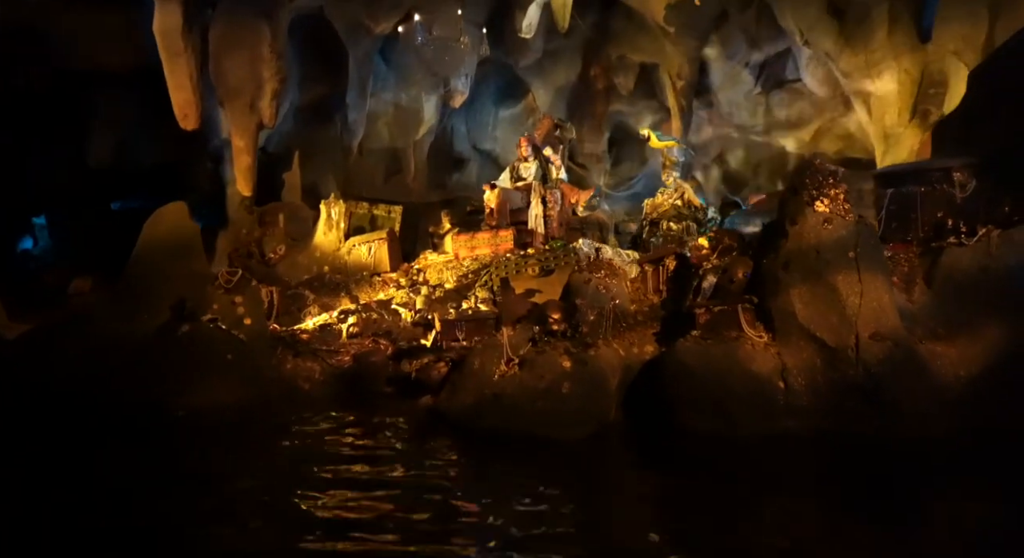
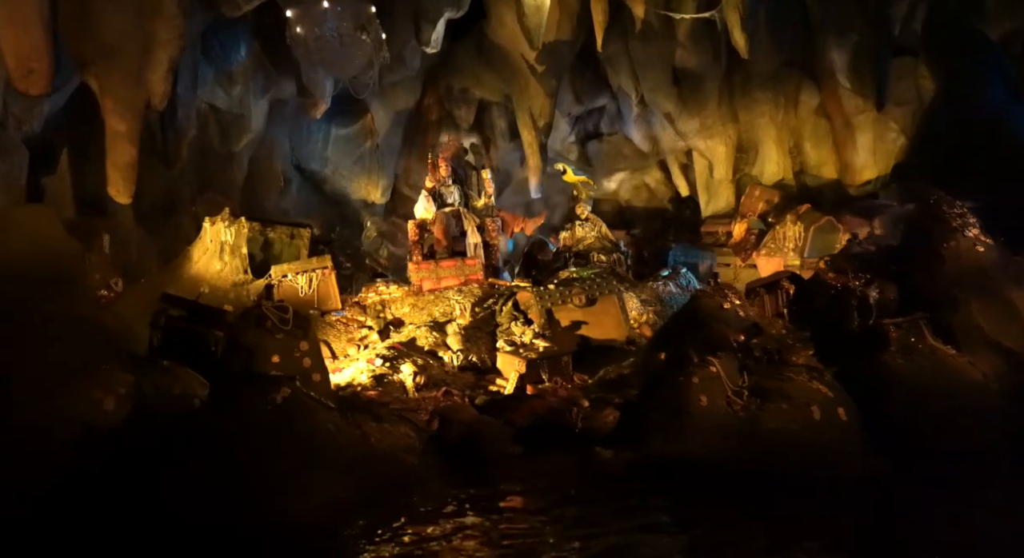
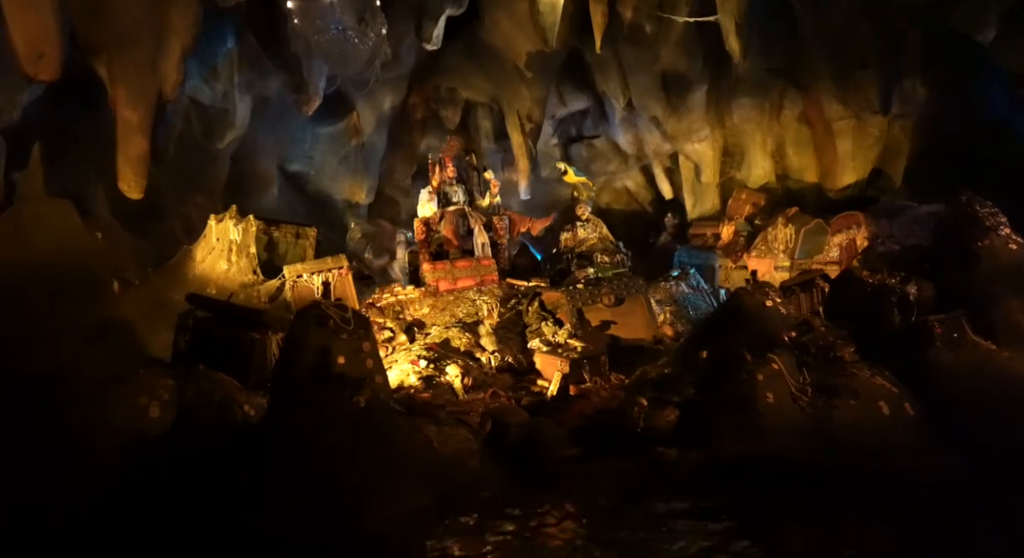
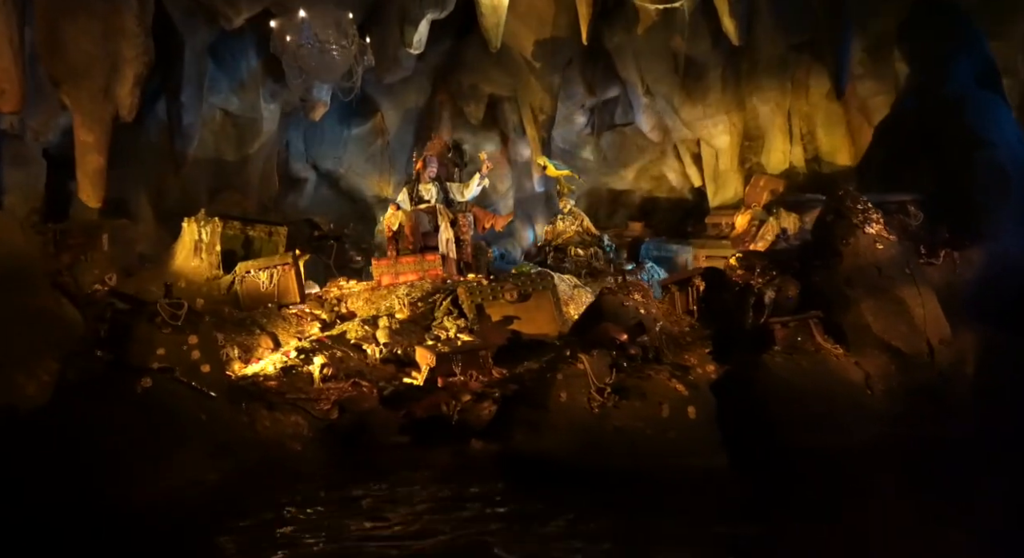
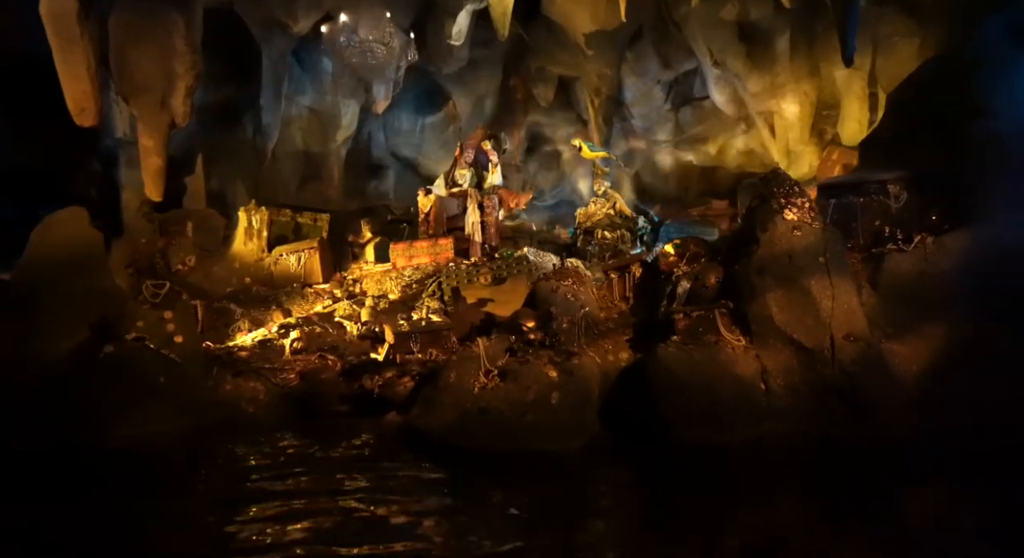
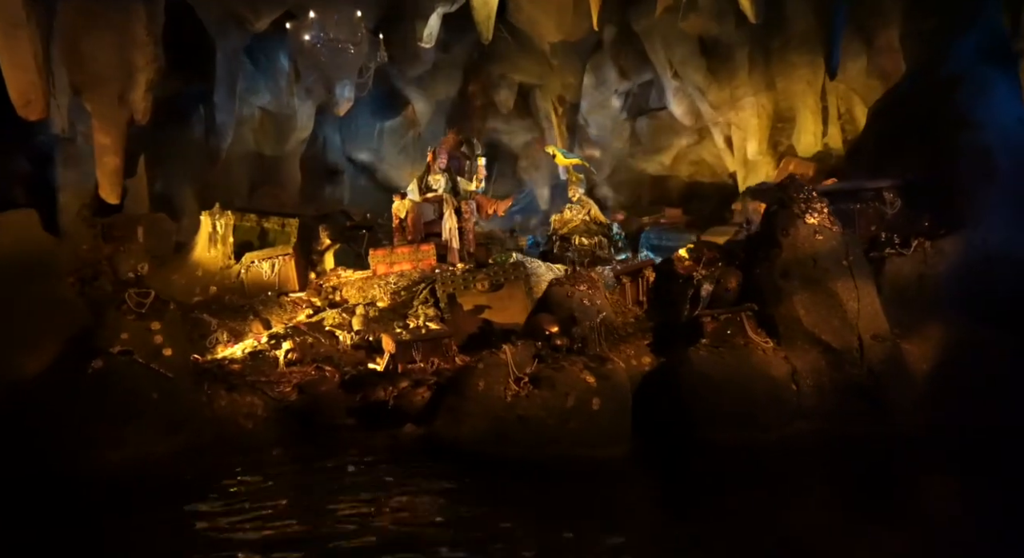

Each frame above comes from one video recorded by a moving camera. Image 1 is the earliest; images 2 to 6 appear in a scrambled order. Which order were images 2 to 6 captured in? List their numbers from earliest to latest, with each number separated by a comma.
5, 6, 4, 2, 3
